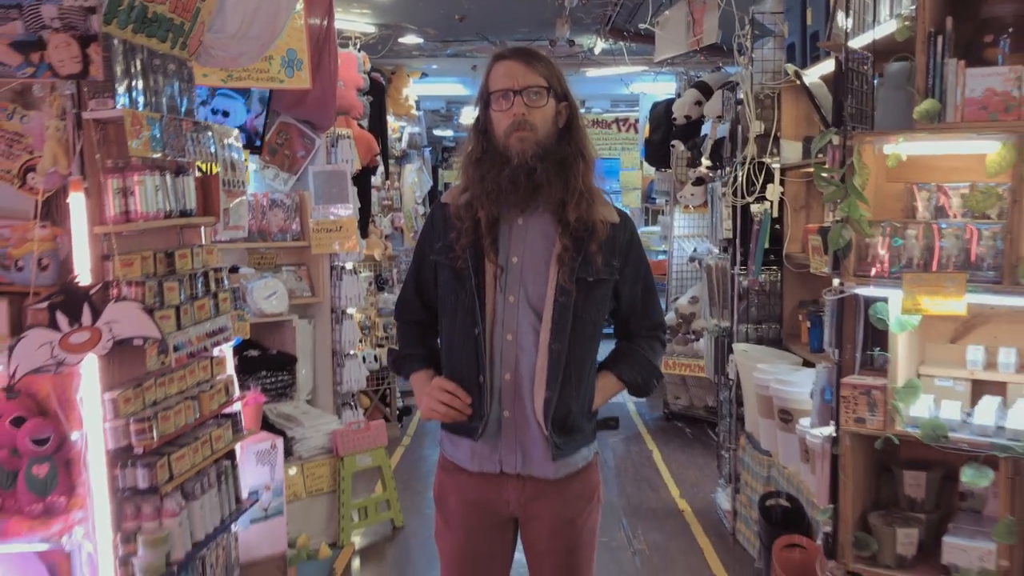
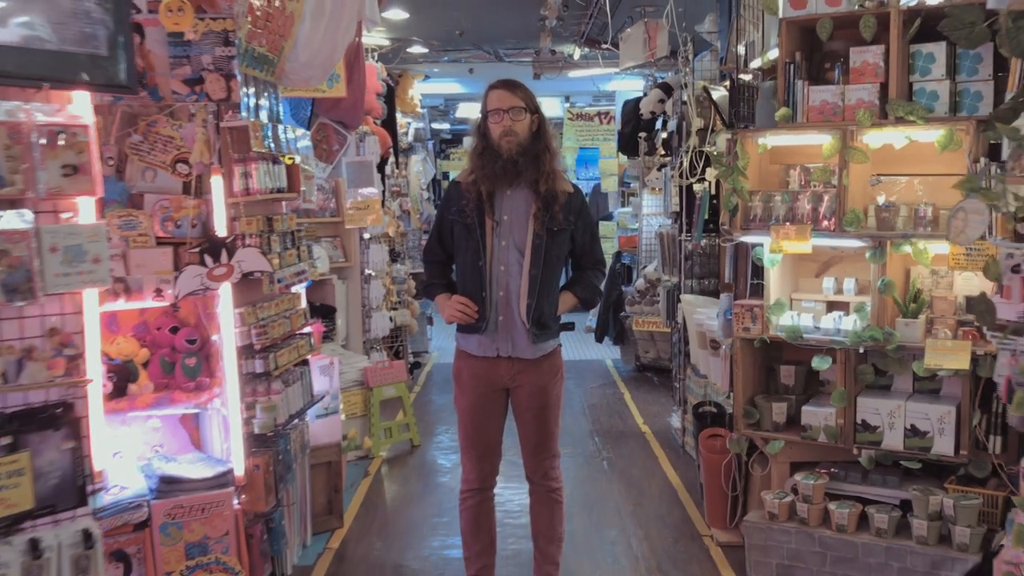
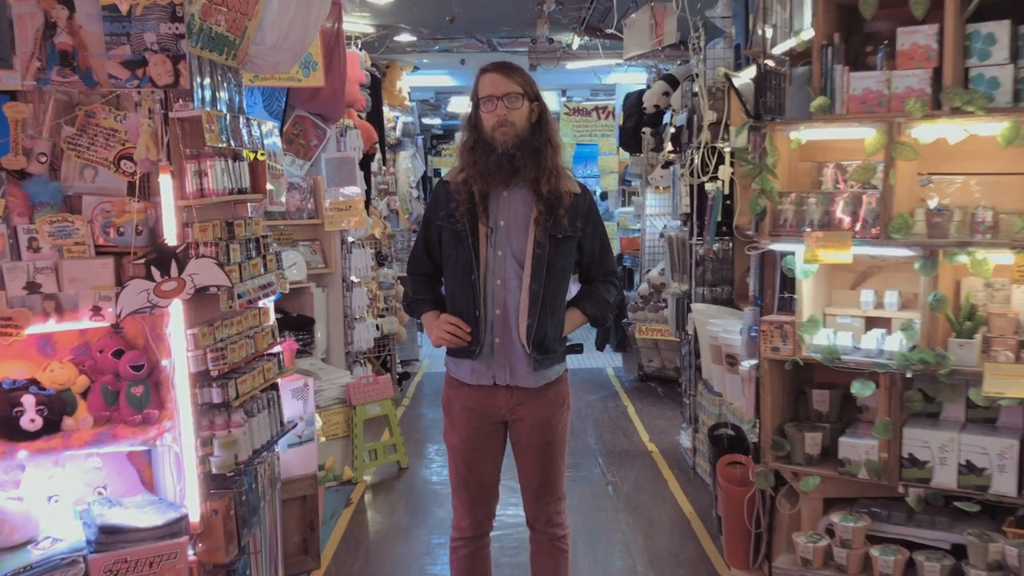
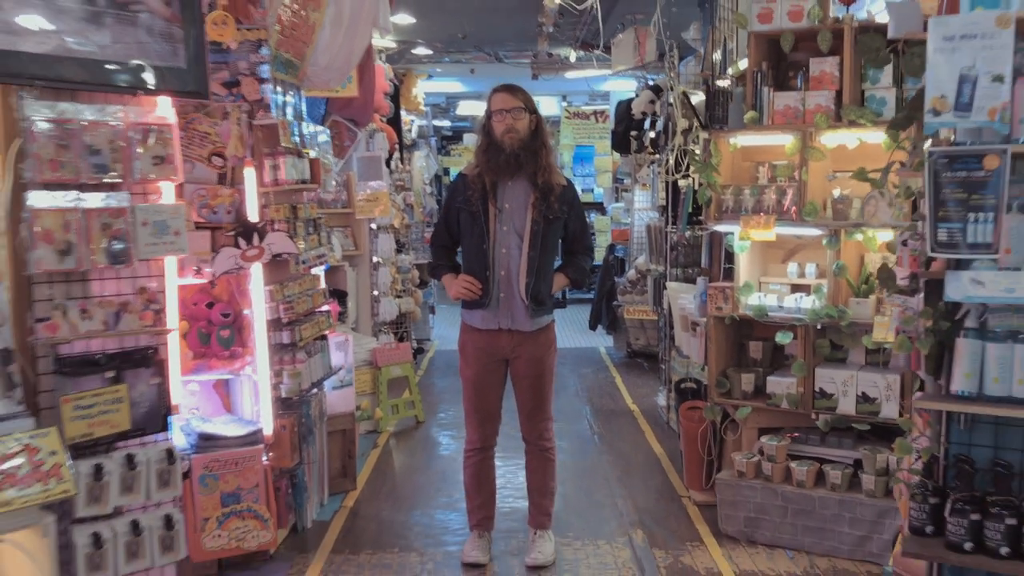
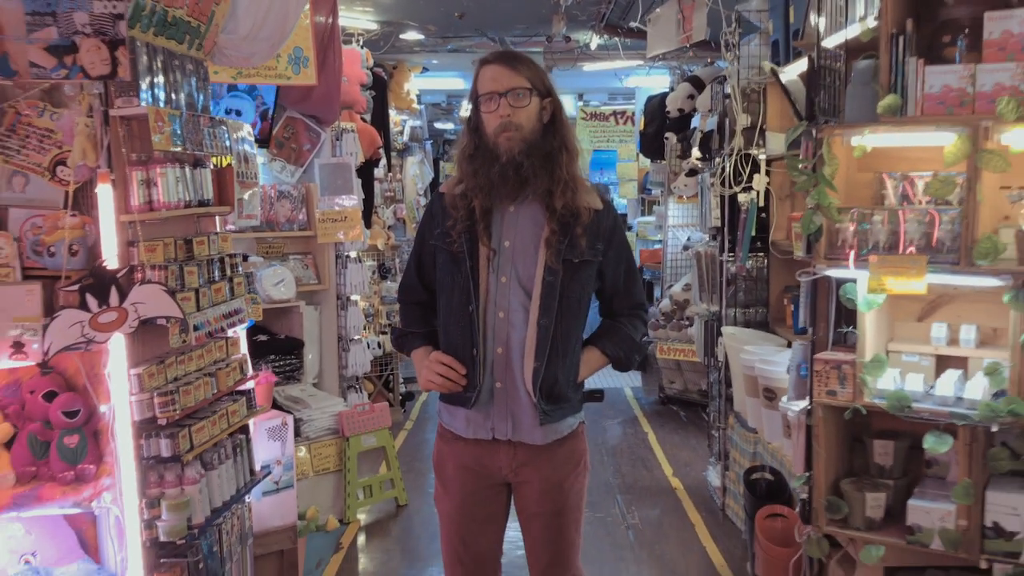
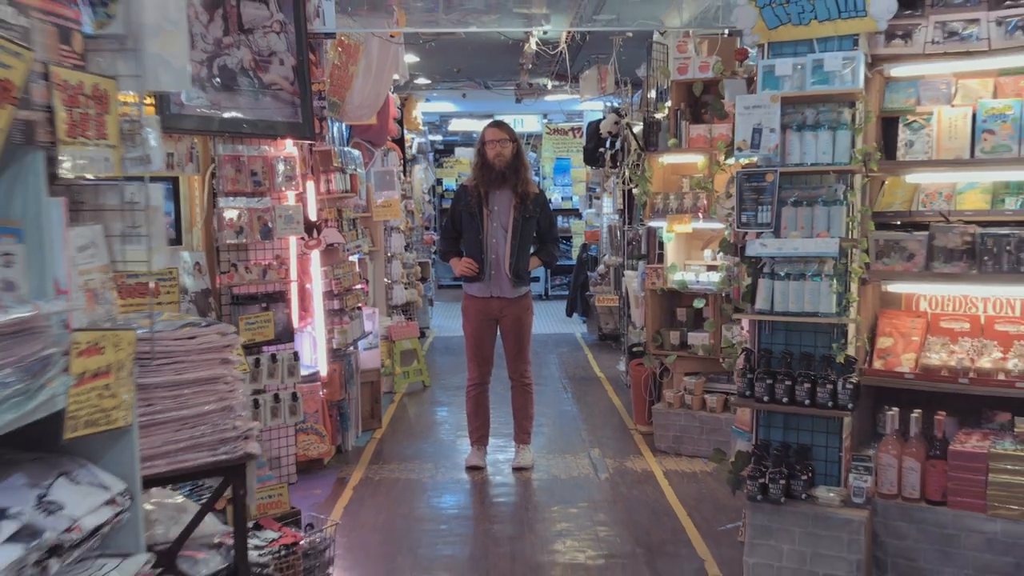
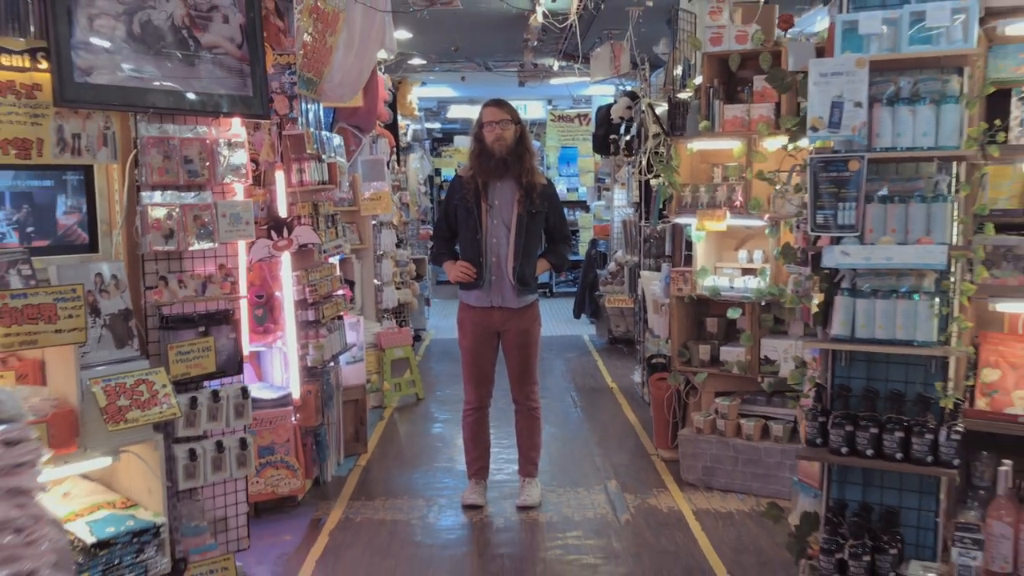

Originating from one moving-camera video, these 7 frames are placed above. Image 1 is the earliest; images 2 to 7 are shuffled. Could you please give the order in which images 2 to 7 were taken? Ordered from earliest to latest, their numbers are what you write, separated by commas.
5, 3, 2, 4, 7, 6
